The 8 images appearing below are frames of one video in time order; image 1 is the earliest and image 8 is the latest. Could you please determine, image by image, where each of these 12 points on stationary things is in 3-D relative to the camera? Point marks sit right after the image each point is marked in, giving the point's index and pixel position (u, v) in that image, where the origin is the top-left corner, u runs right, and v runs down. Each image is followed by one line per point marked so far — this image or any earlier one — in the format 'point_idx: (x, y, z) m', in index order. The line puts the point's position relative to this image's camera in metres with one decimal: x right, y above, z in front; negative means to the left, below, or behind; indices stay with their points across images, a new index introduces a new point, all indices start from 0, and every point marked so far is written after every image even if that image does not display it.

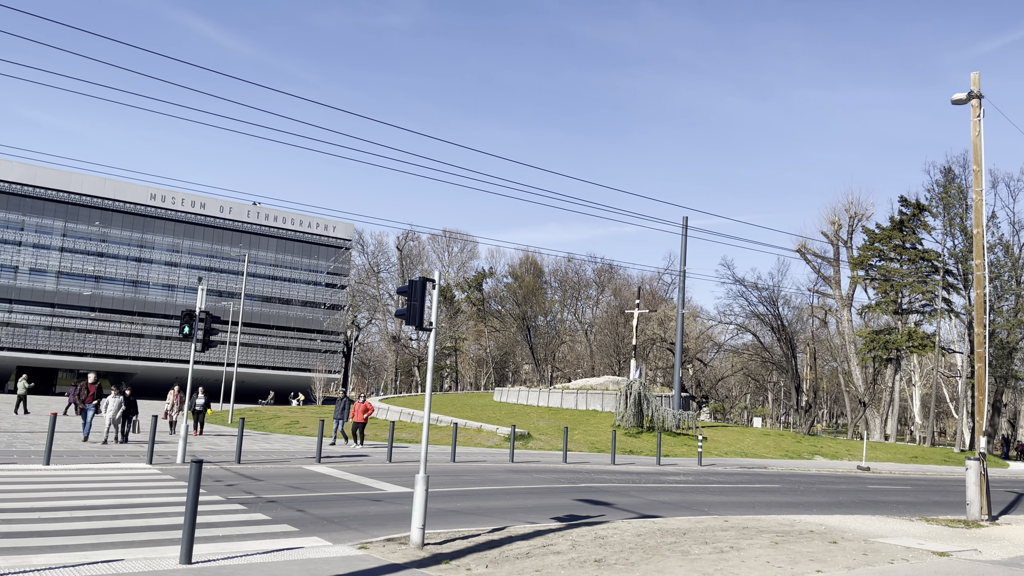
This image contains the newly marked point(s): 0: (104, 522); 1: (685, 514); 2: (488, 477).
0: (-4.8, -2.8, +9.5) m
1: (+2.8, -3.7, +13.1) m
2: (-0.5, -4.0, +16.9) m
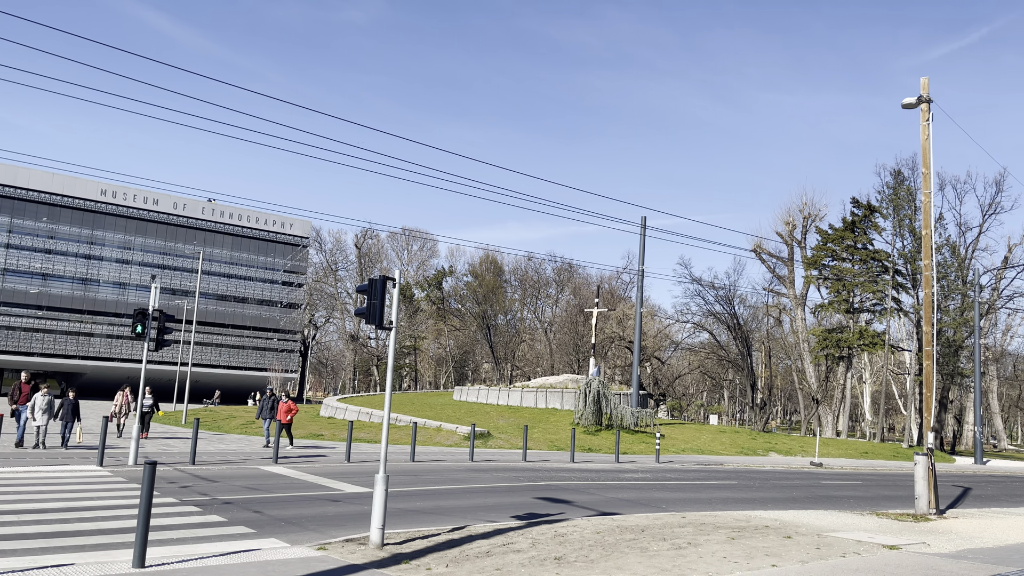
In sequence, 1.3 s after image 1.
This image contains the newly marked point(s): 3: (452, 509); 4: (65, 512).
0: (-5.3, -2.7, +9.2) m
1: (+2.2, -3.7, +13.2) m
2: (-1.4, -3.9, +16.8) m
3: (-0.9, -3.3, +12.0) m
4: (-5.6, -2.8, +10.1) m
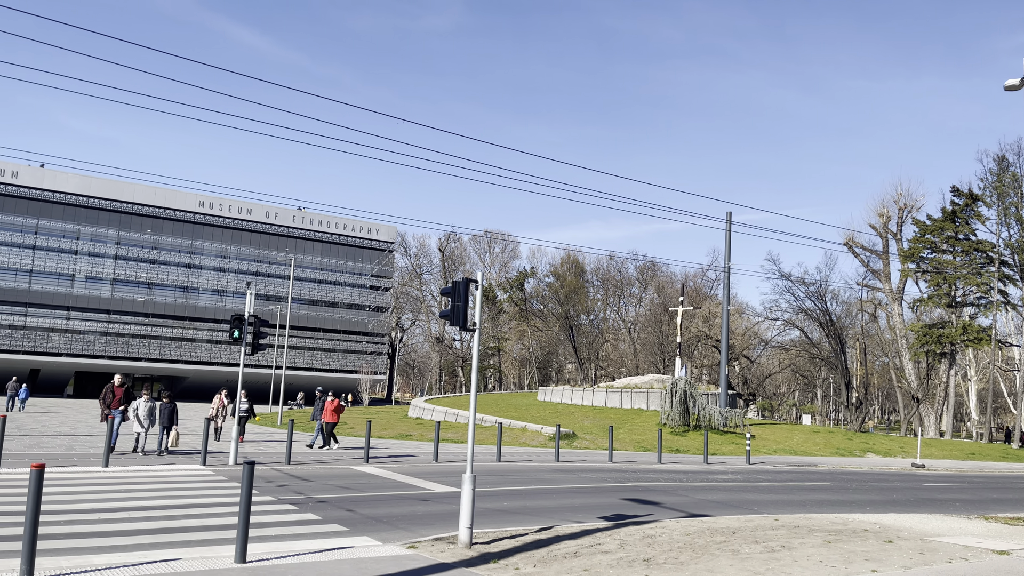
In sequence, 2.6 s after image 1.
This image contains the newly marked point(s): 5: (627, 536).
0: (-4.2, -2.8, +9.7) m
1: (+3.6, -3.6, +13.0) m
2: (+0.4, -3.9, +16.9) m
3: (+0.4, -3.3, +12.0) m
4: (-4.5, -2.9, +10.6) m
5: (+1.4, -3.0, +9.8) m
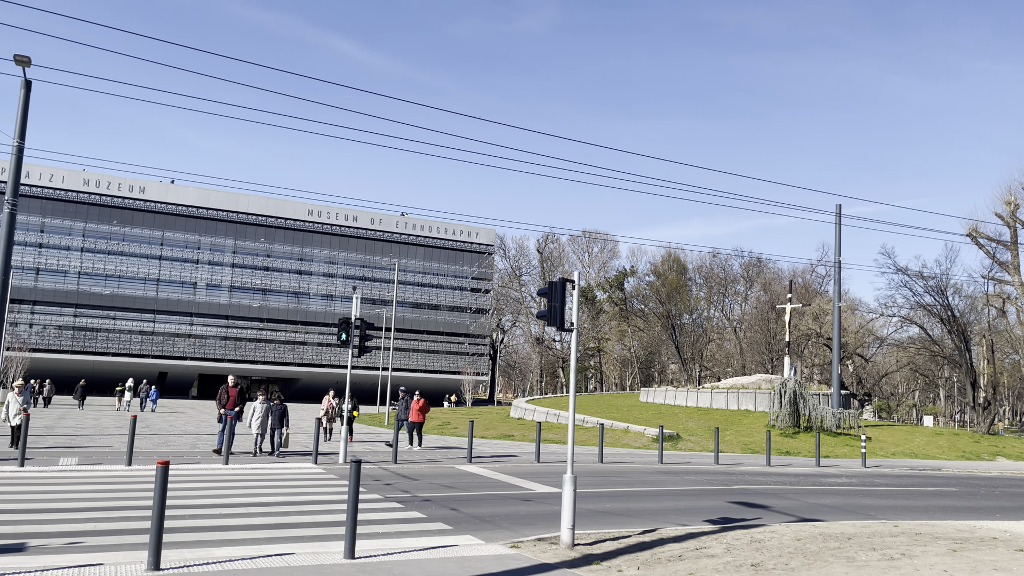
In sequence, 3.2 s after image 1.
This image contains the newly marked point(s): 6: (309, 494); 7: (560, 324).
0: (-3.0, -2.9, +10.2) m
1: (+5.2, -3.5, +12.4) m
2: (+2.6, -3.9, +16.7) m
3: (+1.9, -3.3, +11.9) m
4: (-3.1, -3.0, +11.1) m
5: (+2.6, -3.0, +9.5) m
6: (-3.1, -3.1, +12.2) m
7: (+0.6, -0.4, +9.2) m
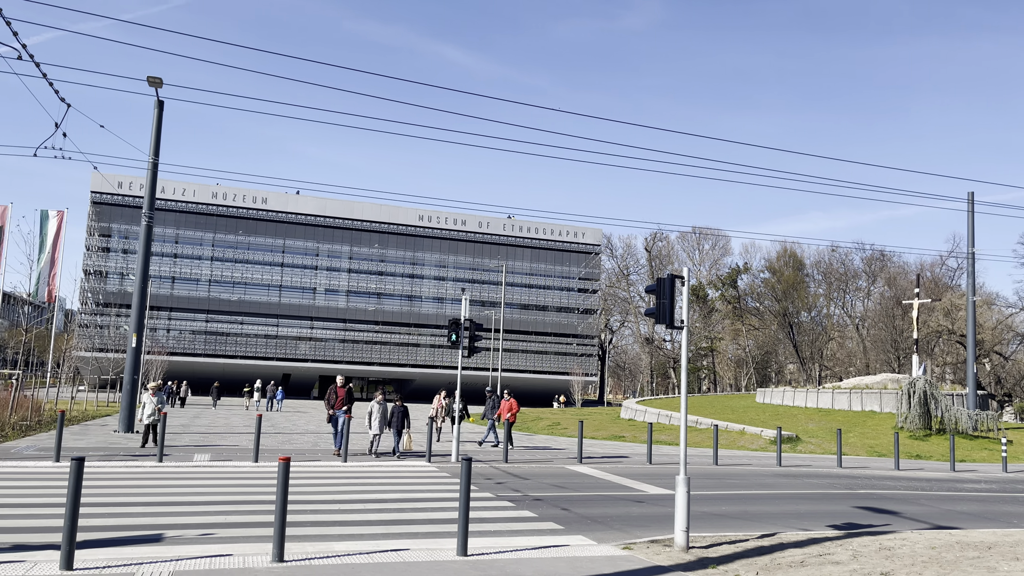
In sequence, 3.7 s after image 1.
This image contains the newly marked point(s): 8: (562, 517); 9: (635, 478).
0: (-1.6, -2.9, +10.4) m
1: (+6.8, -3.4, +11.5) m
2: (+4.8, -3.8, +16.1) m
3: (+3.5, -3.2, +11.5) m
4: (-1.6, -3.0, +11.3) m
5: (+3.9, -2.9, +9.0) m
6: (-1.4, -3.1, +12.4) m
7: (+1.8, -0.4, +9.0) m
8: (+0.7, -3.1, +10.9) m
9: (+2.4, -3.7, +15.9) m
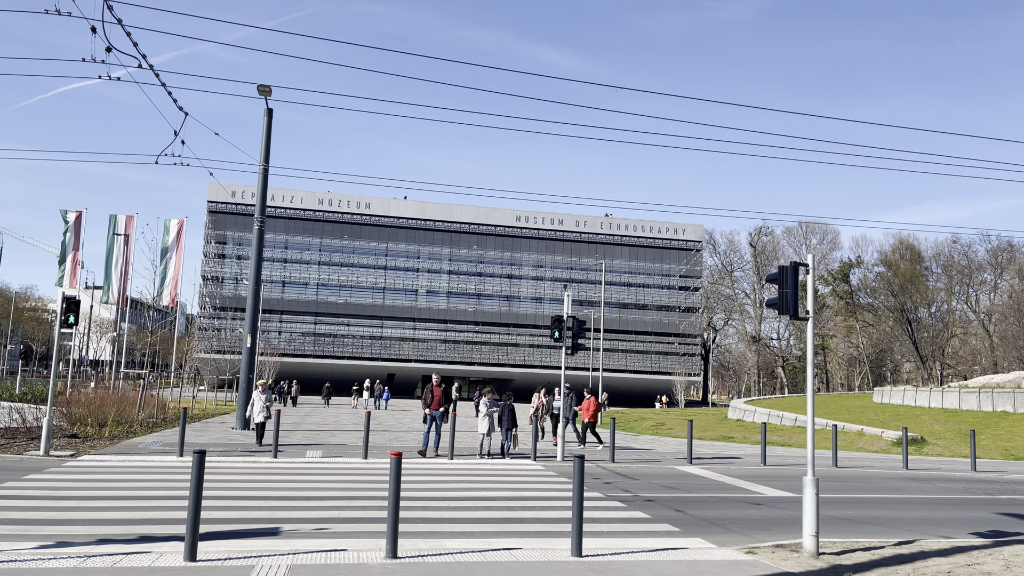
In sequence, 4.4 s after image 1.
0: (-0.2, -2.9, +10.2) m
1: (+8.3, -3.2, +10.4) m
2: (+6.9, -3.7, +15.2) m
3: (+5.0, -3.1, +10.7) m
4: (0.0, -3.0, +11.2) m
5: (+5.1, -2.7, +8.2) m
6: (+0.3, -3.1, +12.3) m
7: (+3.0, -0.3, +8.5) m
8: (+2.1, -3.0, +10.5) m
9: (+4.5, -3.6, +15.2) m
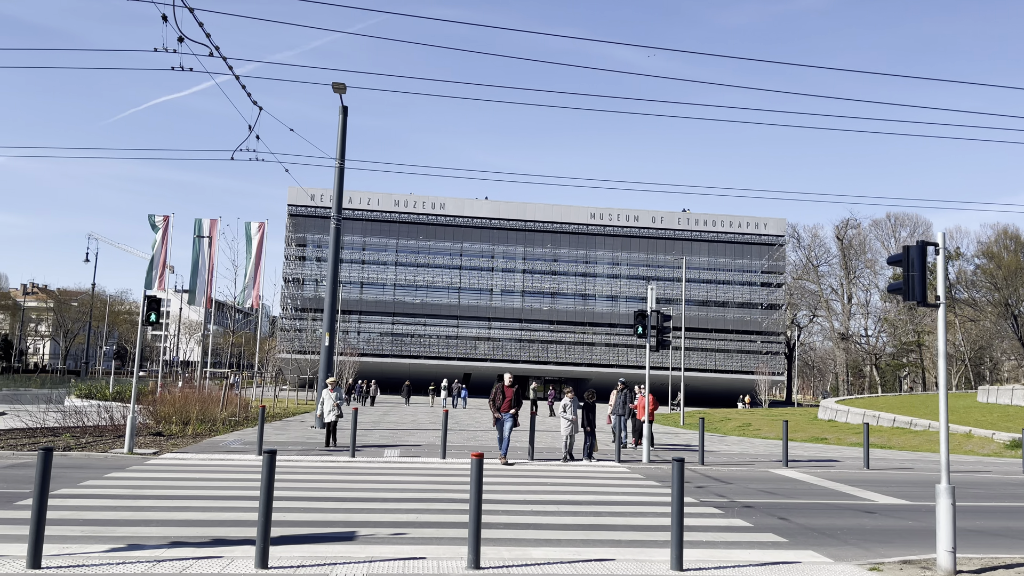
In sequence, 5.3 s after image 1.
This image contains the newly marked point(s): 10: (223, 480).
0: (+0.9, -2.7, +9.6) m
1: (+9.4, -3.0, +8.9) m
2: (+8.4, -3.5, +13.8) m
3: (+6.1, -2.9, +9.5) m
4: (+1.1, -2.8, +10.5) m
5: (+5.9, -2.5, +7.0) m
6: (+1.5, -2.9, +11.5) m
7: (+3.8, -0.1, +7.5) m
8: (+3.2, -2.8, +9.6) m
9: (+6.0, -3.4, +14.1) m
10: (-4.5, -2.9, +12.4) m
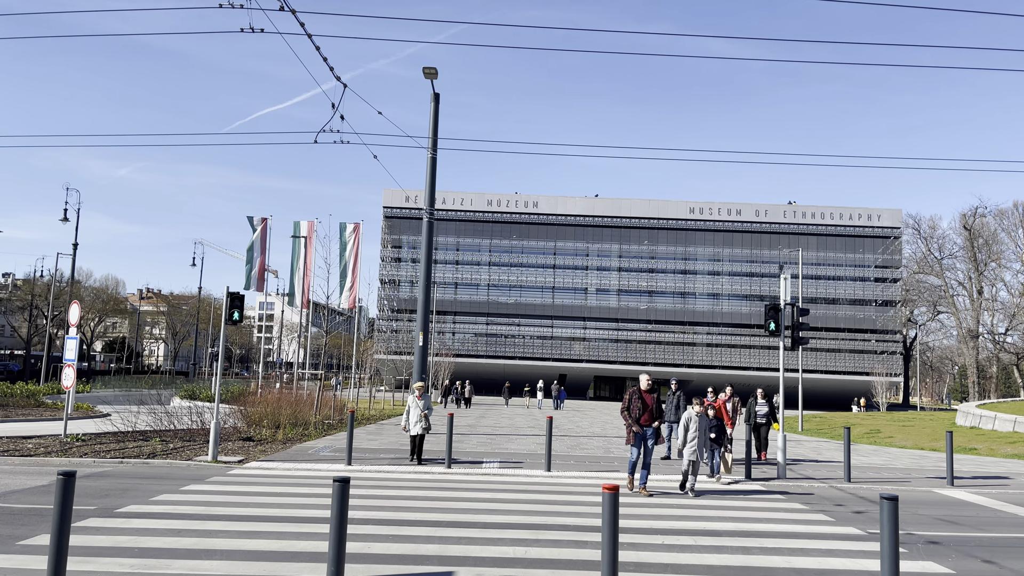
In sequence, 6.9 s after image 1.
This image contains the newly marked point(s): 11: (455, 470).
0: (+2.1, -2.6, +7.7) m
1: (+10.5, -2.7, +6.0) m
2: (+10.1, -3.2, +11.0) m
3: (+7.3, -2.7, +7.0) m
4: (+2.5, -2.7, +8.6) m
5: (+6.9, -2.3, +4.6) m
6: (+3.0, -2.8, +9.5) m
7: (+4.8, +0.1, +5.3) m
8: (+4.4, -2.6, +7.4) m
9: (+7.7, -3.2, +11.6) m
10: (-2.9, -2.8, +11.1) m
11: (-1.0, -3.2, +14.2) m
